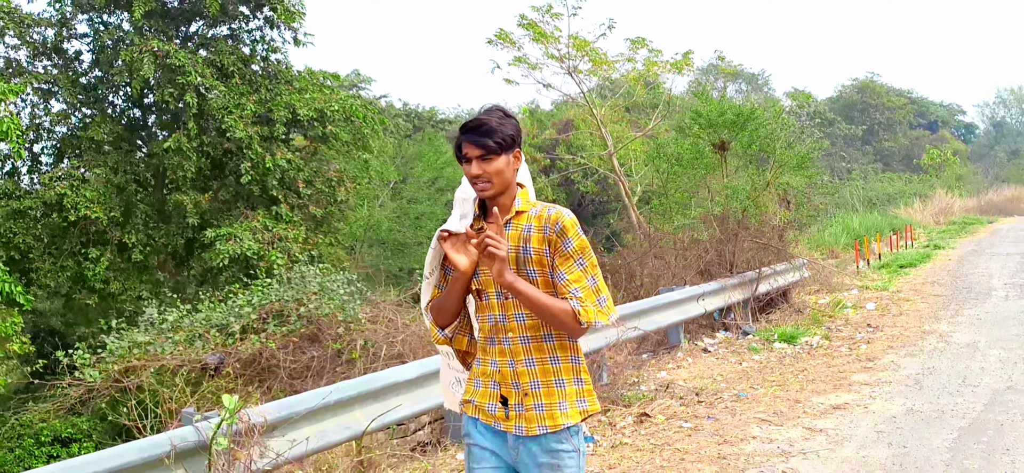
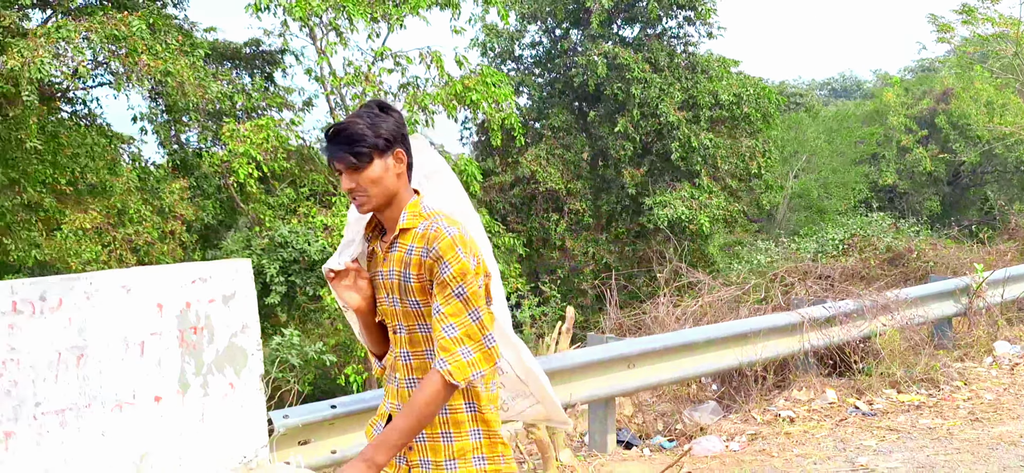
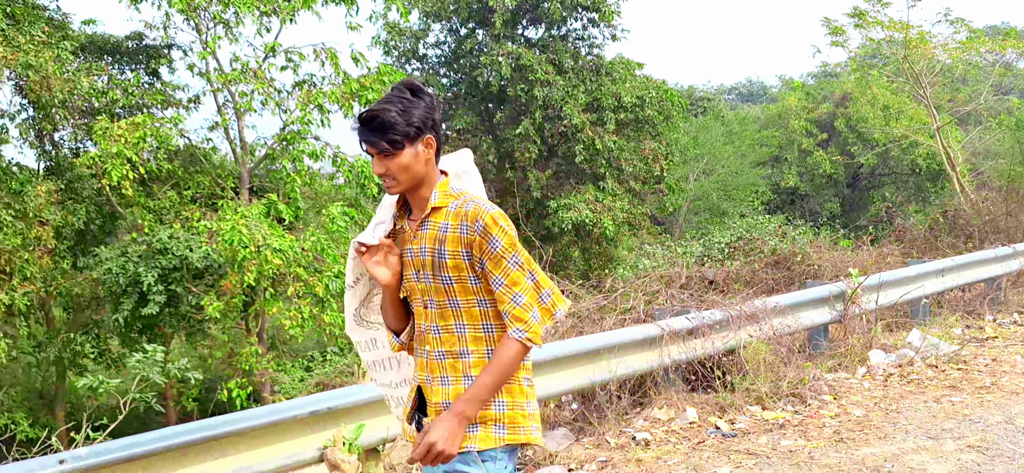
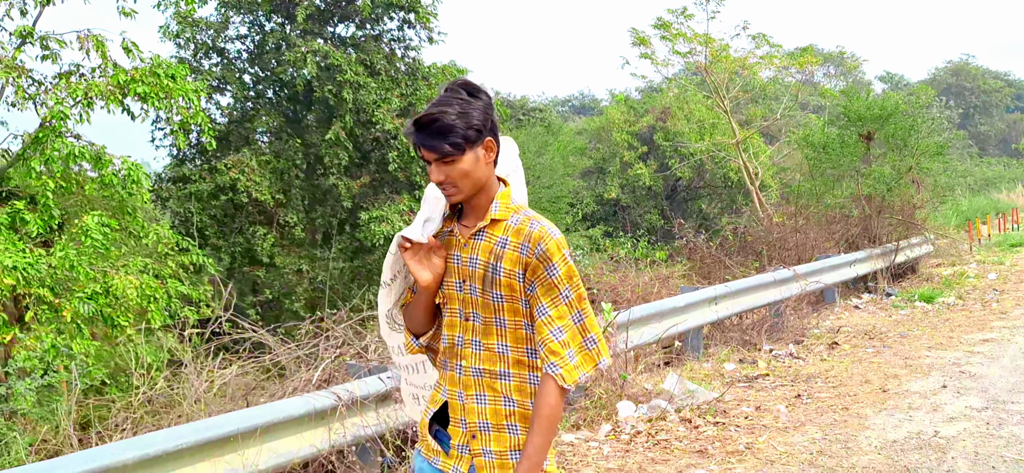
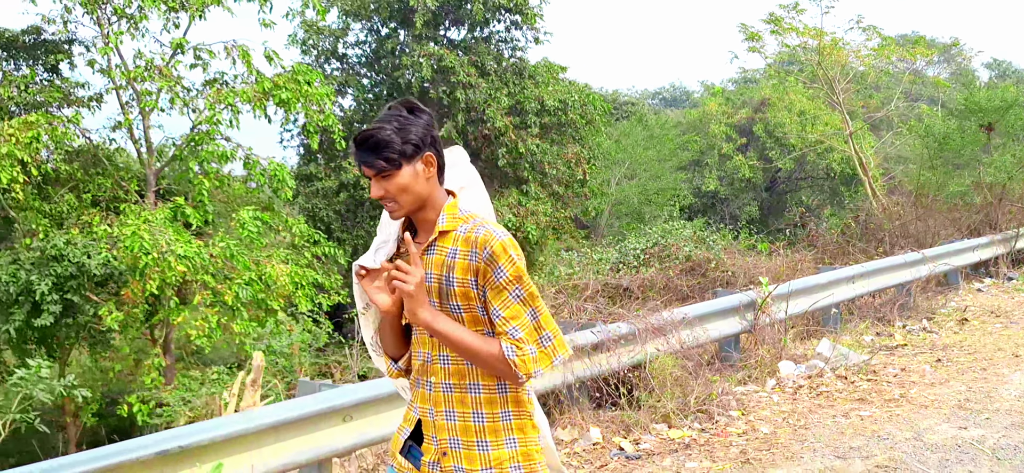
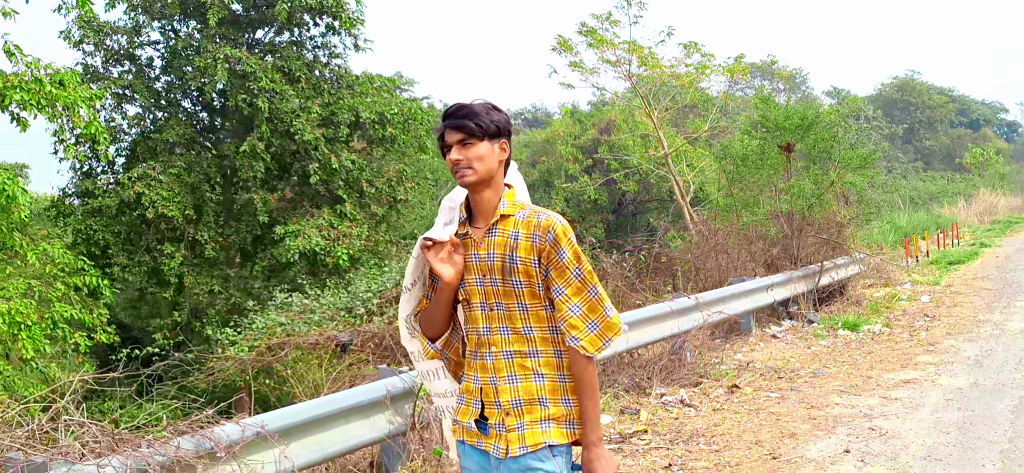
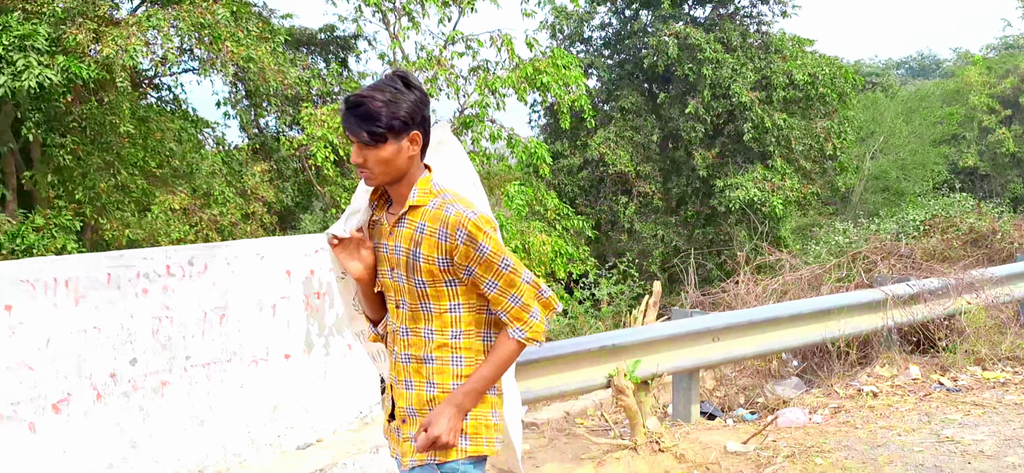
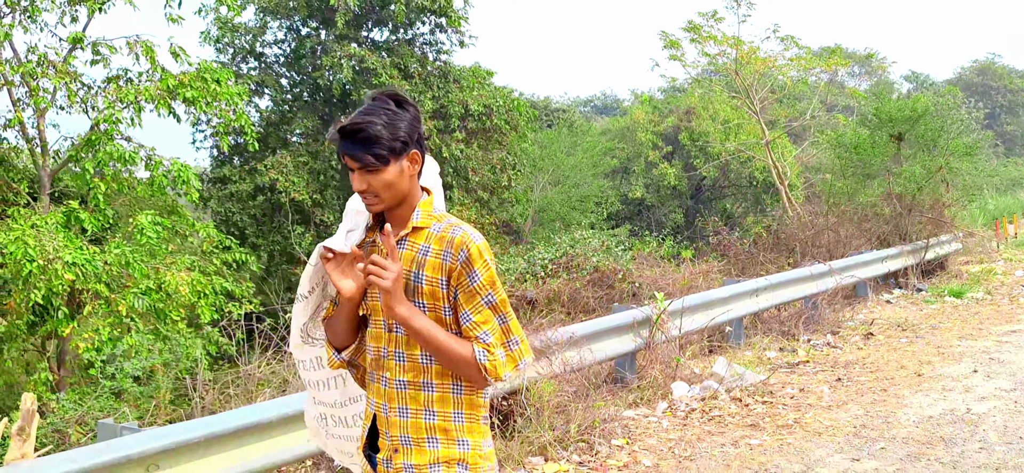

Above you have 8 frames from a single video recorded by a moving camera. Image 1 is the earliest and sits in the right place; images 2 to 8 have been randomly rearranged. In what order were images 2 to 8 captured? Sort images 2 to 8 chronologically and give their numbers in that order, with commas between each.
6, 4, 8, 5, 3, 2, 7
